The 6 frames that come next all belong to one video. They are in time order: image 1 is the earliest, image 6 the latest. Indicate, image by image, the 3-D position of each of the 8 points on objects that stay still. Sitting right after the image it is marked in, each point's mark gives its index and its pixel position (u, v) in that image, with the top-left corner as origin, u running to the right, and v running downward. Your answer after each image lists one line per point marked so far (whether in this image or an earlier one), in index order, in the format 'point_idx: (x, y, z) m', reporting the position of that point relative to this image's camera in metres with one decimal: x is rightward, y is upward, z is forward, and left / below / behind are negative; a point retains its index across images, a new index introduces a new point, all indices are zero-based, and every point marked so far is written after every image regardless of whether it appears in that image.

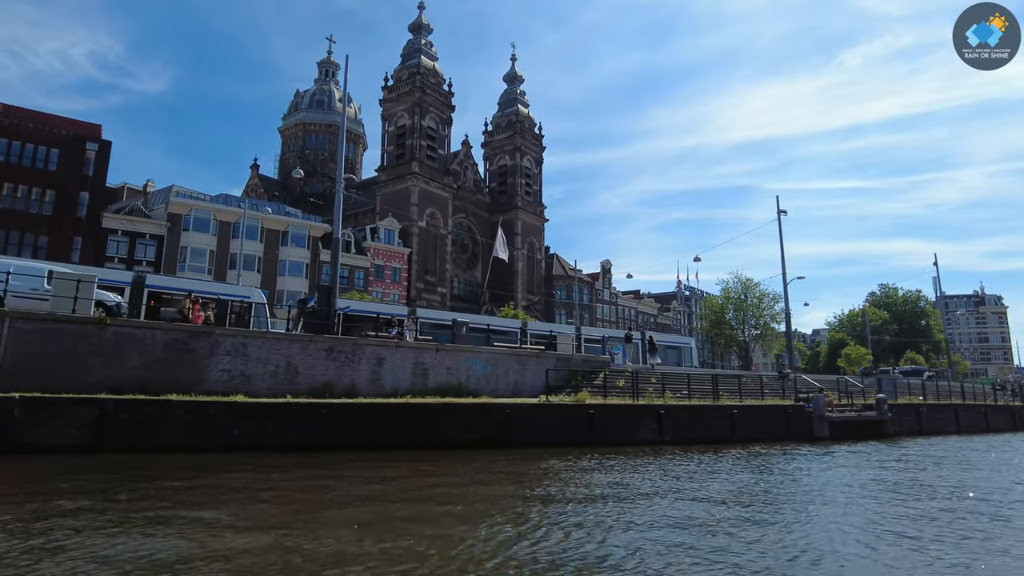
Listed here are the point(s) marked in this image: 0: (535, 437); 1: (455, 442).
0: (+0.6, -4.9, +20.3) m
1: (-1.7, -4.9, +19.7) m
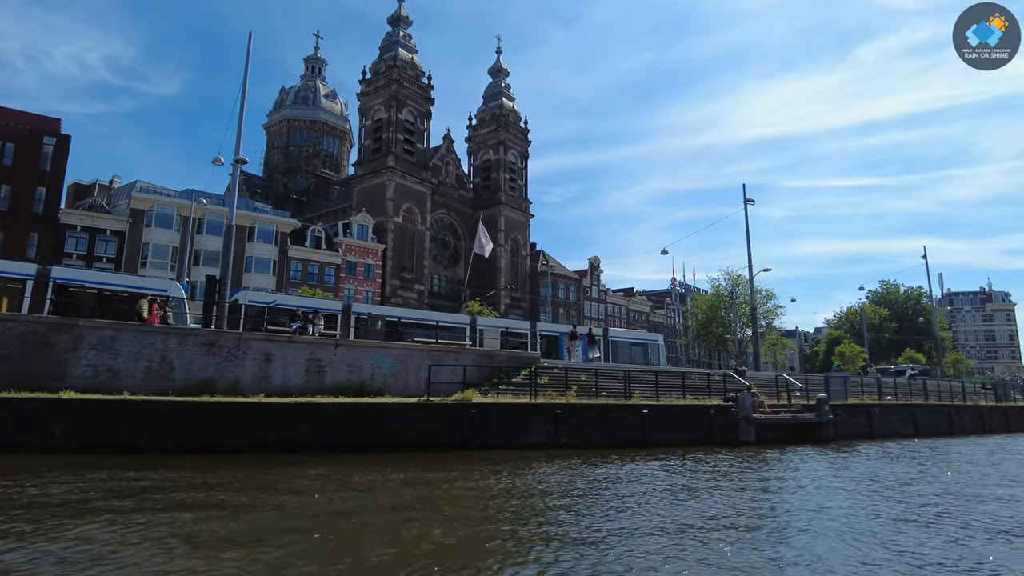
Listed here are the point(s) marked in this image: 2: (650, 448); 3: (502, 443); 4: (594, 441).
0: (-3.1, -4.5, +18.3) m
1: (-5.4, -4.5, +17.8) m
2: (+4.4, -5.2, +19.9) m
3: (-0.4, -4.7, +18.7) m
4: (+2.6, -4.8, +19.5) m
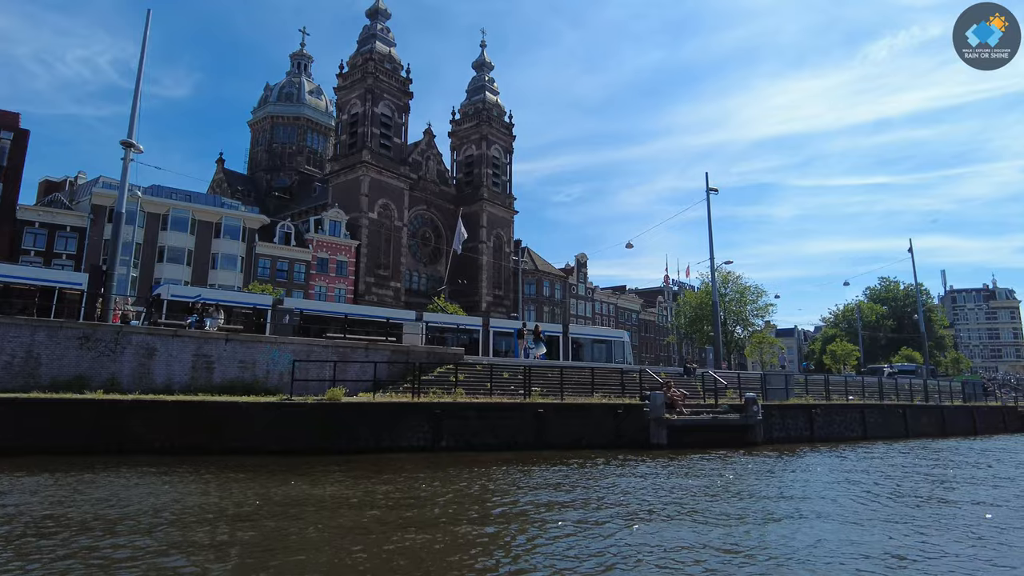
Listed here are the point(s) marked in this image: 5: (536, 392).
0: (-6.6, -4.2, +16.6) m
1: (-8.9, -4.1, +16.1) m
2: (+1.0, -4.8, +18.0) m
3: (-3.8, -4.4, +16.9) m
4: (-0.9, -4.4, +17.6) m
5: (+0.8, -3.4, +20.0) m
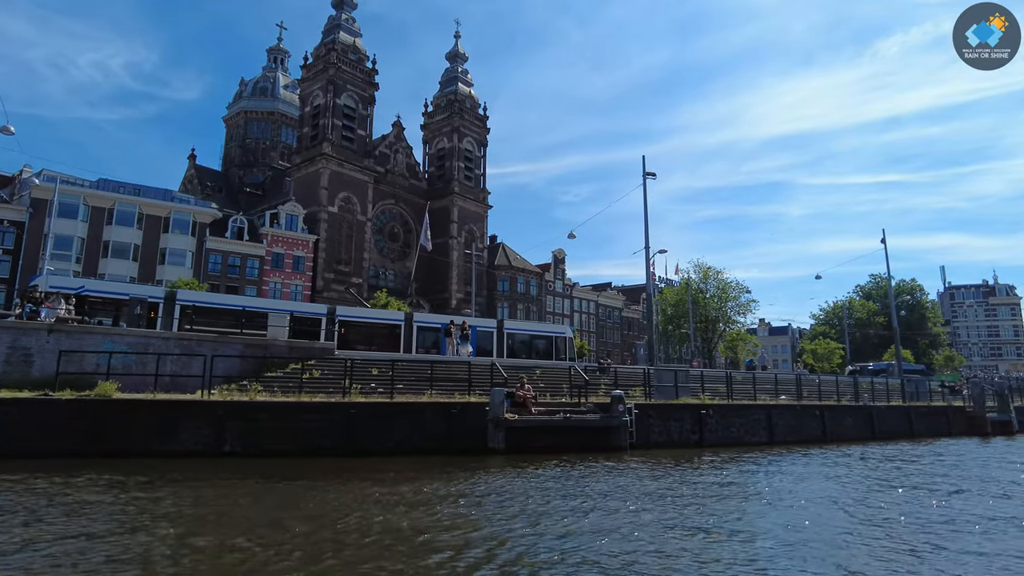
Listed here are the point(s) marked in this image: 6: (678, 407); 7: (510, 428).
0: (-11.5, -3.7, +14.3) m
1: (-13.8, -3.7, +13.9) m
2: (-3.9, -4.3, +15.6) m
3: (-8.7, -3.9, +14.6) m
4: (-5.8, -4.0, +15.2) m
5: (-4.1, -2.9, +17.6) m
6: (+5.3, -3.8, +19.6) m
7: (0.0, -3.8, +16.6) m
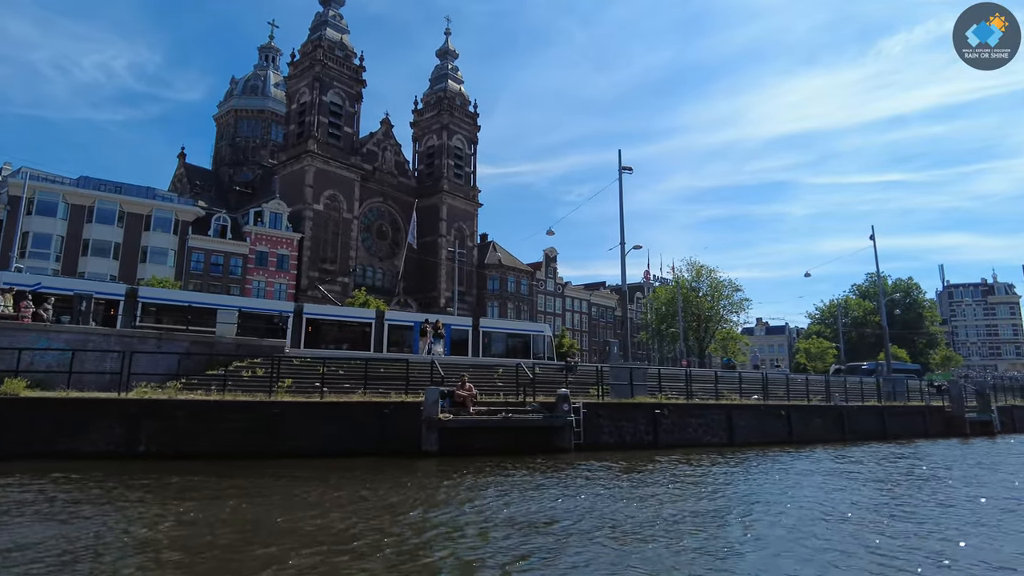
0: (-13.2, -3.5, +13.5) m
1: (-15.5, -3.5, +13.1) m
2: (-5.6, -4.1, +14.8) m
3: (-10.4, -3.7, +13.8) m
4: (-7.4, -3.8, +14.5) m
5: (-5.7, -2.7, +16.8) m
6: (+3.7, -3.6, +18.8) m
7: (-1.6, -3.6, +15.8) m
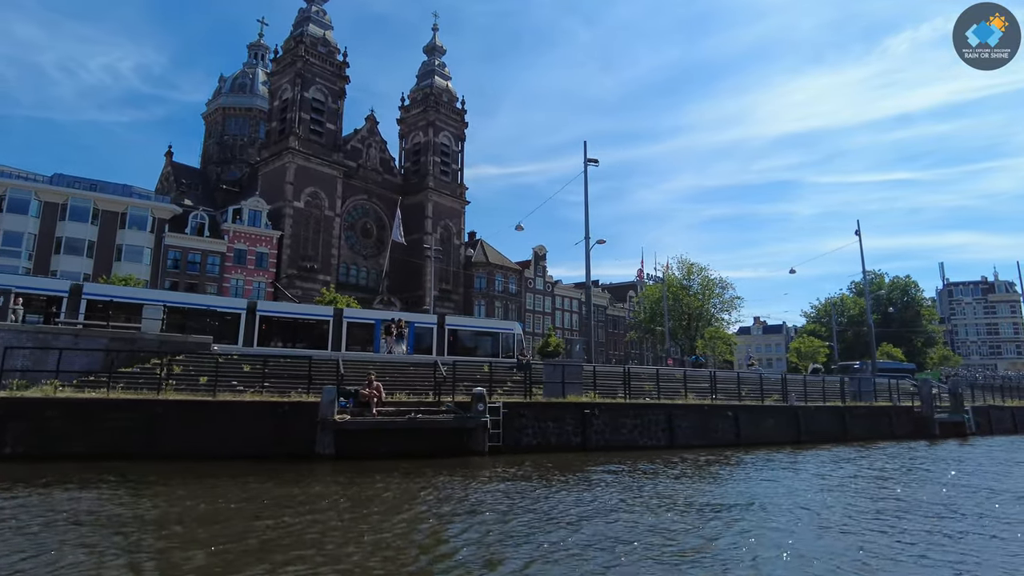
0: (-15.5, -3.3, +12.6) m
1: (-17.8, -3.3, +12.2) m
2: (-7.9, -3.9, +13.8) m
3: (-12.7, -3.5, +12.8) m
4: (-9.7, -3.6, +13.5) m
5: (-8.0, -2.5, +15.8) m
6: (+1.4, -3.4, +17.7) m
7: (-3.9, -3.4, +14.8) m
